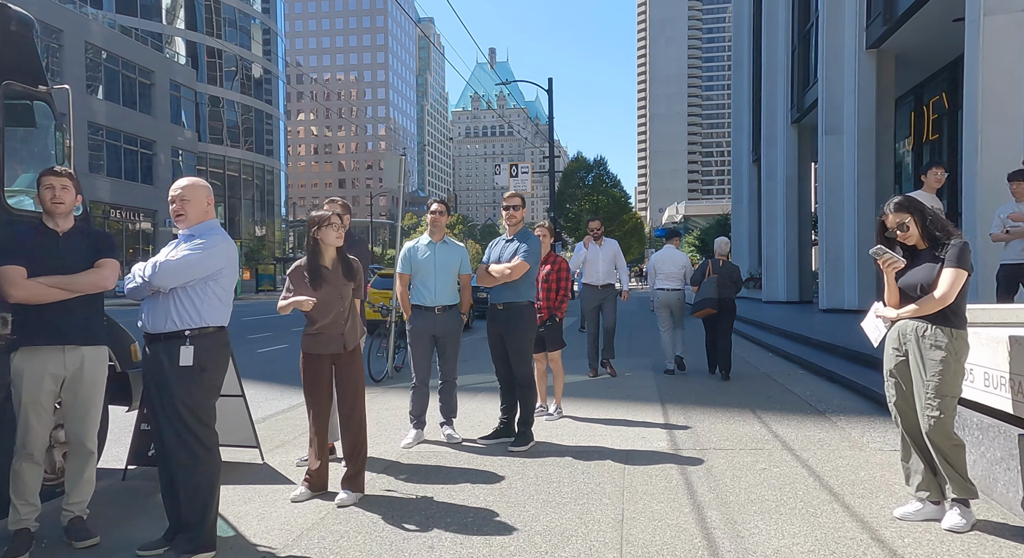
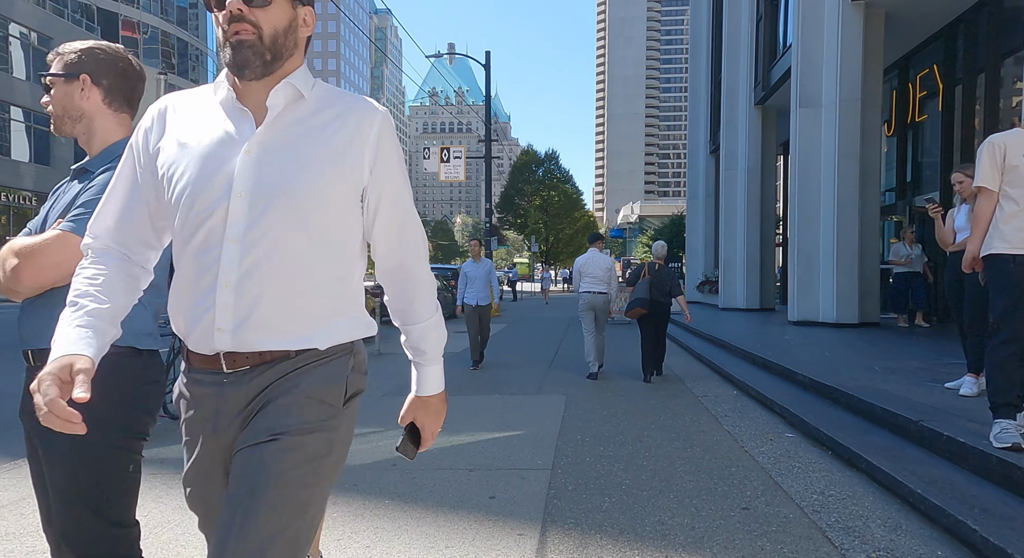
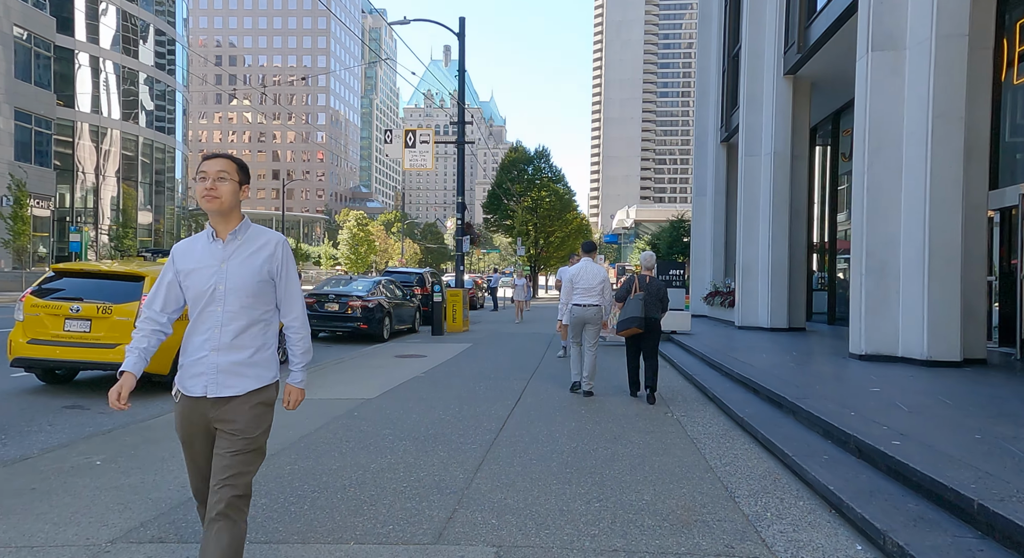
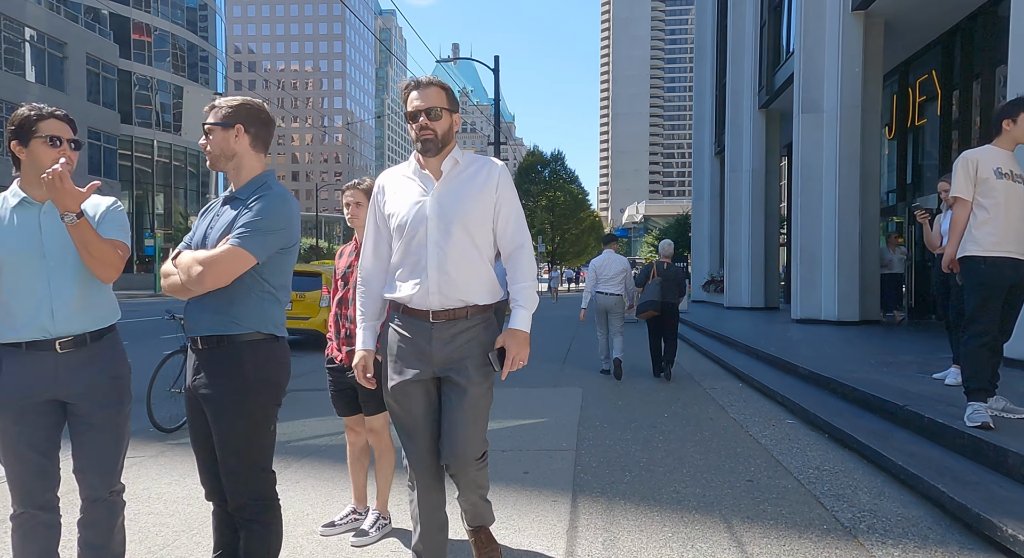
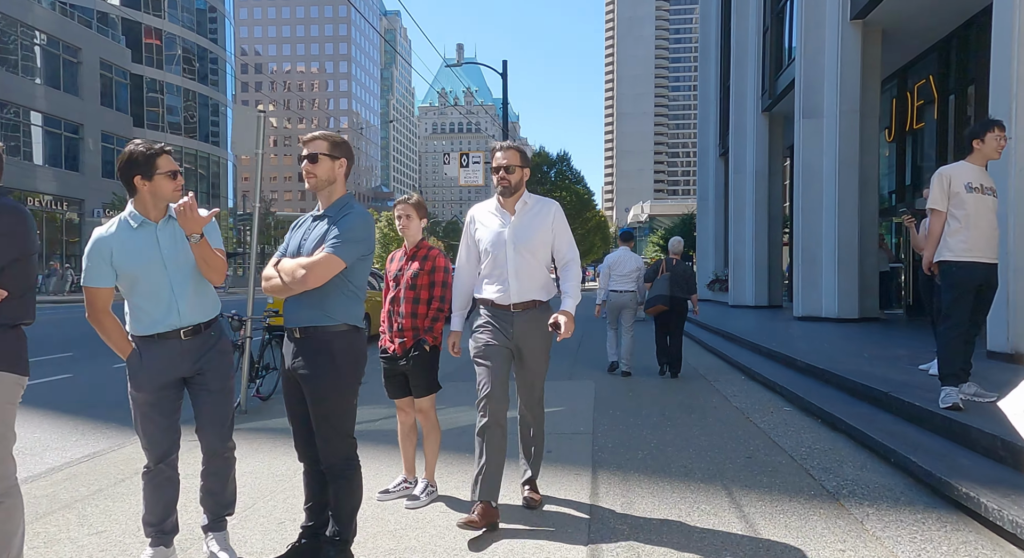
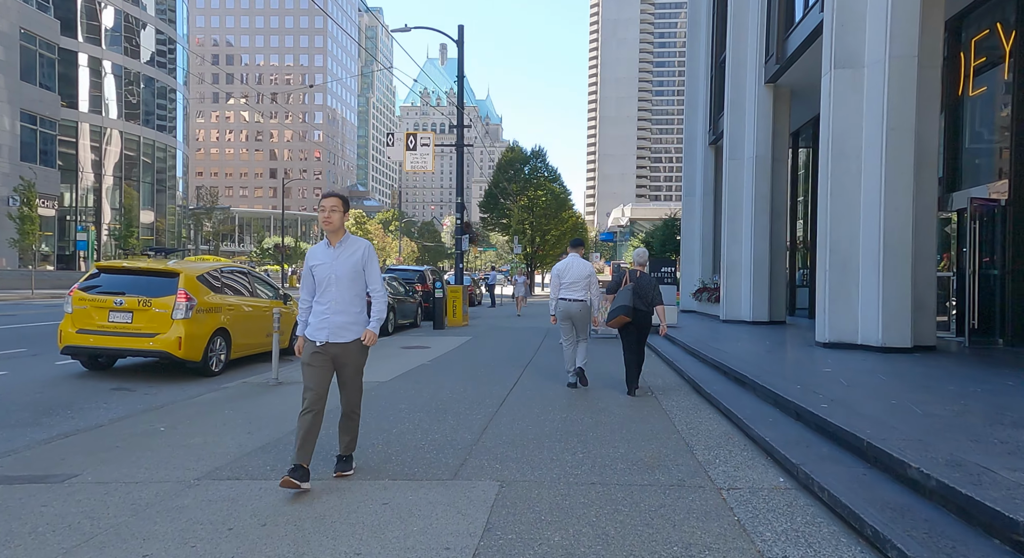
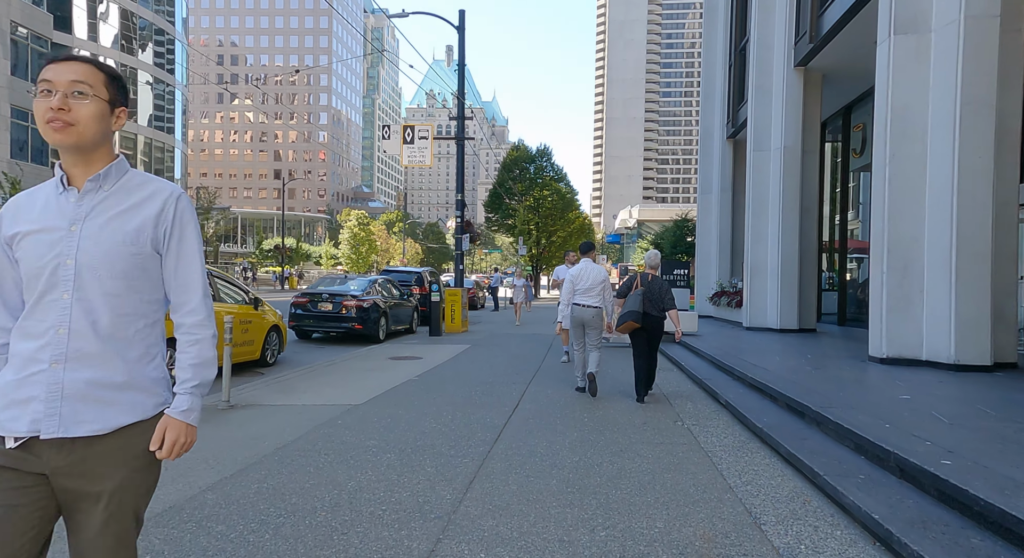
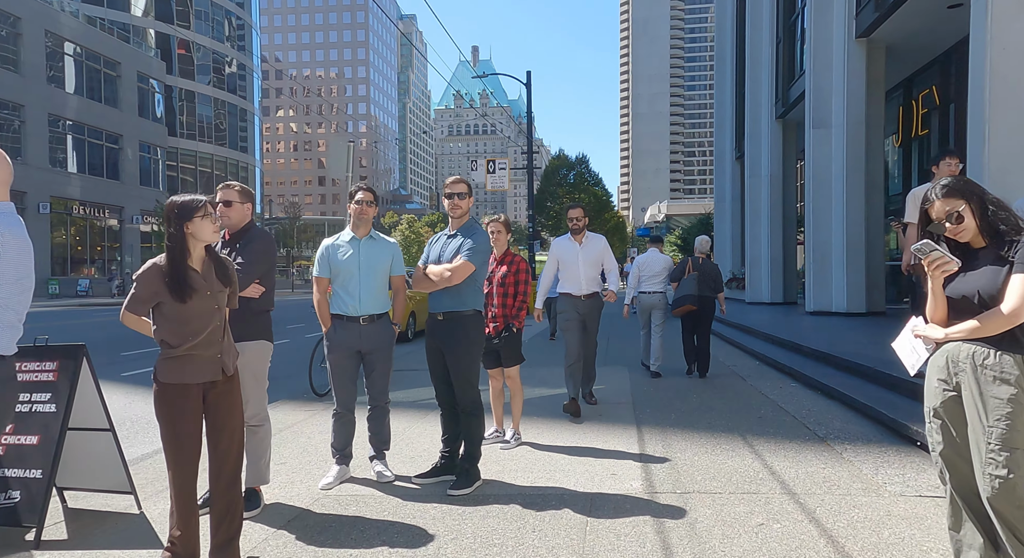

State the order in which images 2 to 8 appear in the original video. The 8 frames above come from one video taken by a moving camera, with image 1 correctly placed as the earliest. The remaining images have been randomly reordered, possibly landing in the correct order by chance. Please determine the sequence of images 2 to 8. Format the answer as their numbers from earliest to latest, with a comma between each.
8, 5, 4, 2, 6, 3, 7
